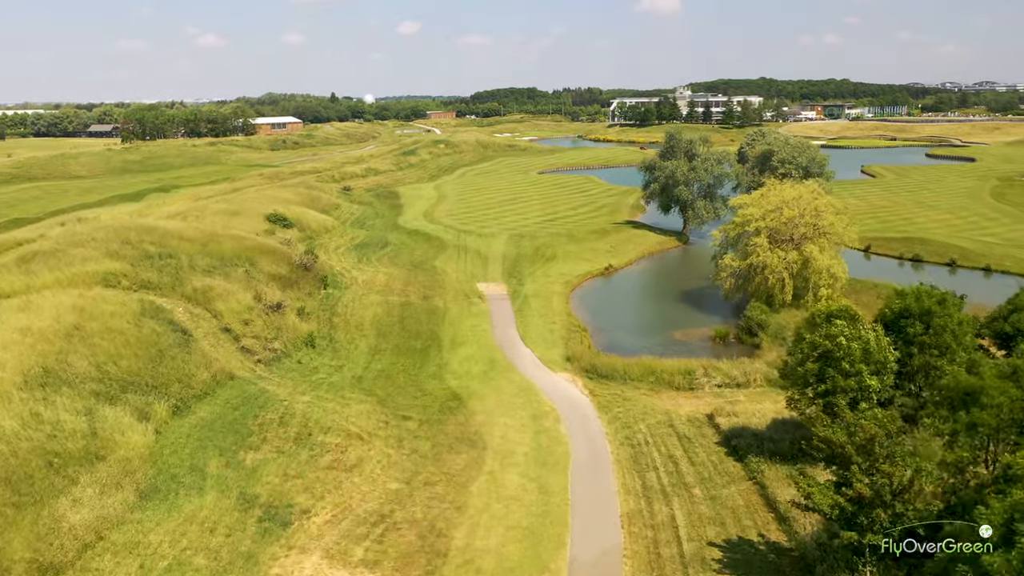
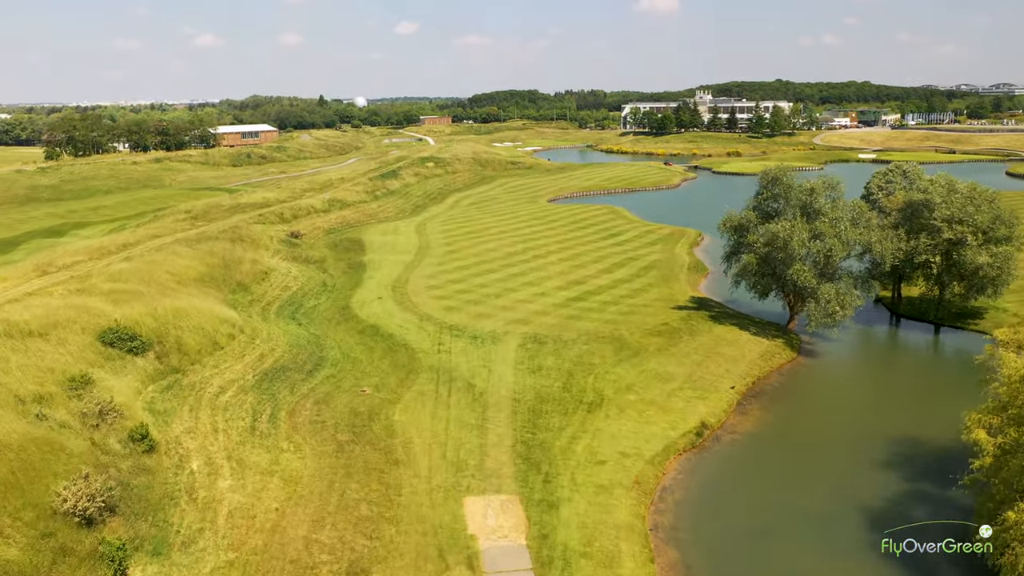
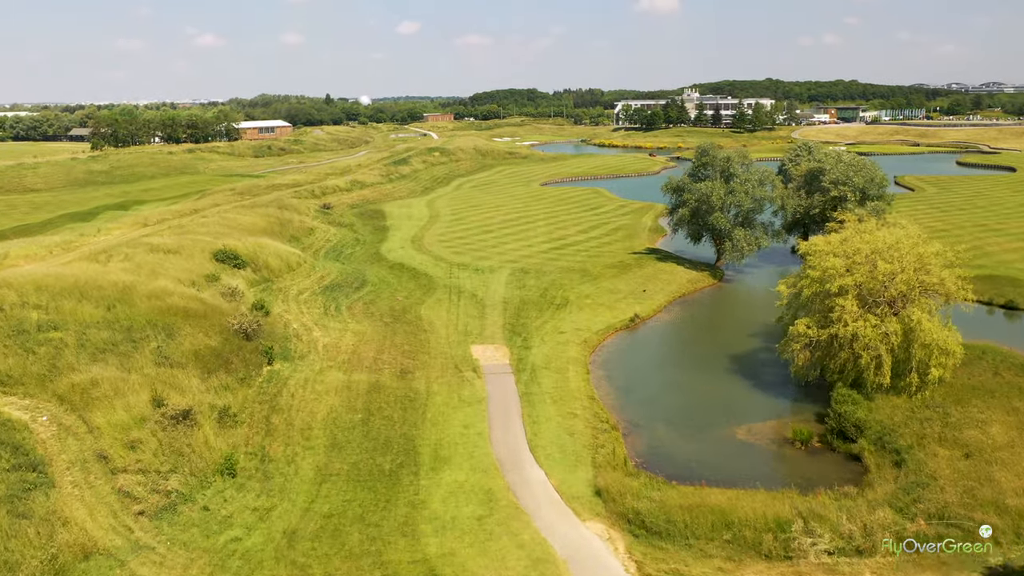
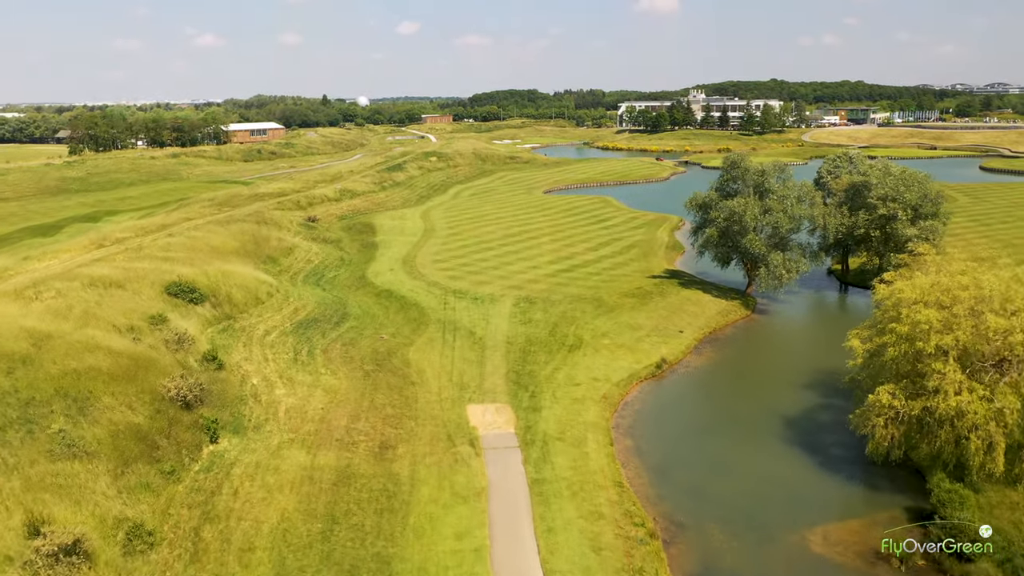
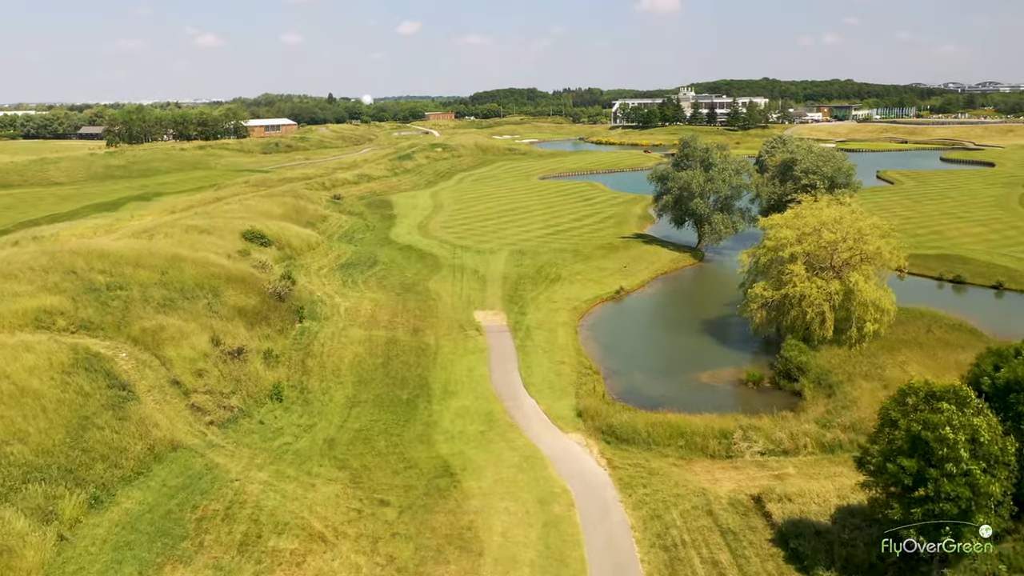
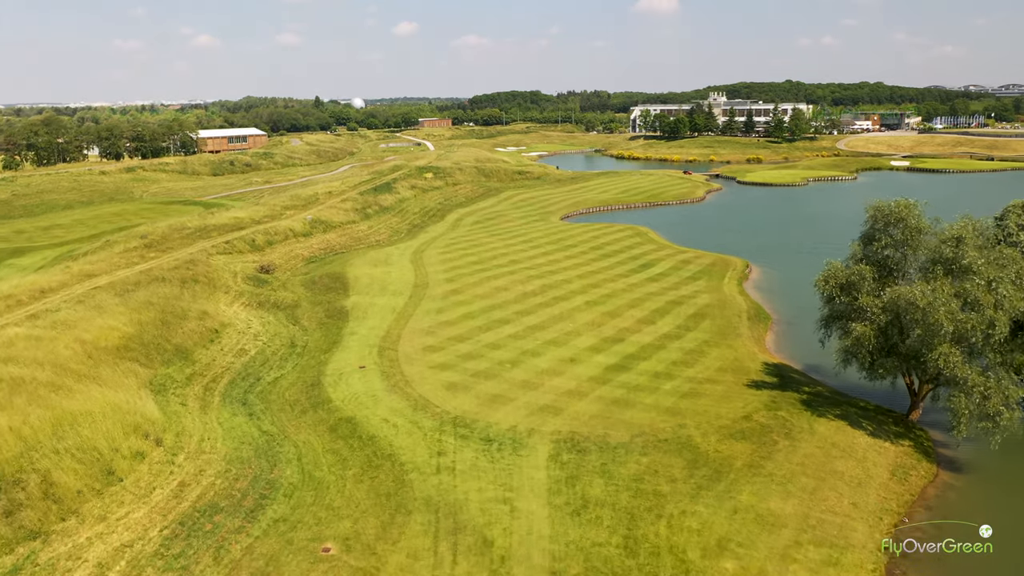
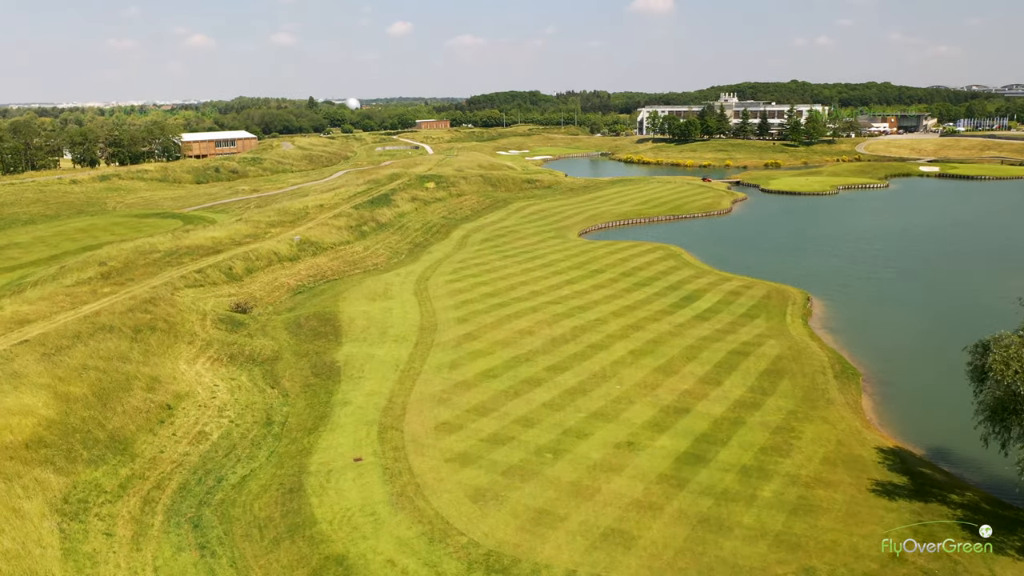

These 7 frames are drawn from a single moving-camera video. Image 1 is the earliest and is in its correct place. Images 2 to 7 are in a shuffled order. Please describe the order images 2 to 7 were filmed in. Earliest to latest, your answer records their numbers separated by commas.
5, 3, 4, 2, 6, 7
